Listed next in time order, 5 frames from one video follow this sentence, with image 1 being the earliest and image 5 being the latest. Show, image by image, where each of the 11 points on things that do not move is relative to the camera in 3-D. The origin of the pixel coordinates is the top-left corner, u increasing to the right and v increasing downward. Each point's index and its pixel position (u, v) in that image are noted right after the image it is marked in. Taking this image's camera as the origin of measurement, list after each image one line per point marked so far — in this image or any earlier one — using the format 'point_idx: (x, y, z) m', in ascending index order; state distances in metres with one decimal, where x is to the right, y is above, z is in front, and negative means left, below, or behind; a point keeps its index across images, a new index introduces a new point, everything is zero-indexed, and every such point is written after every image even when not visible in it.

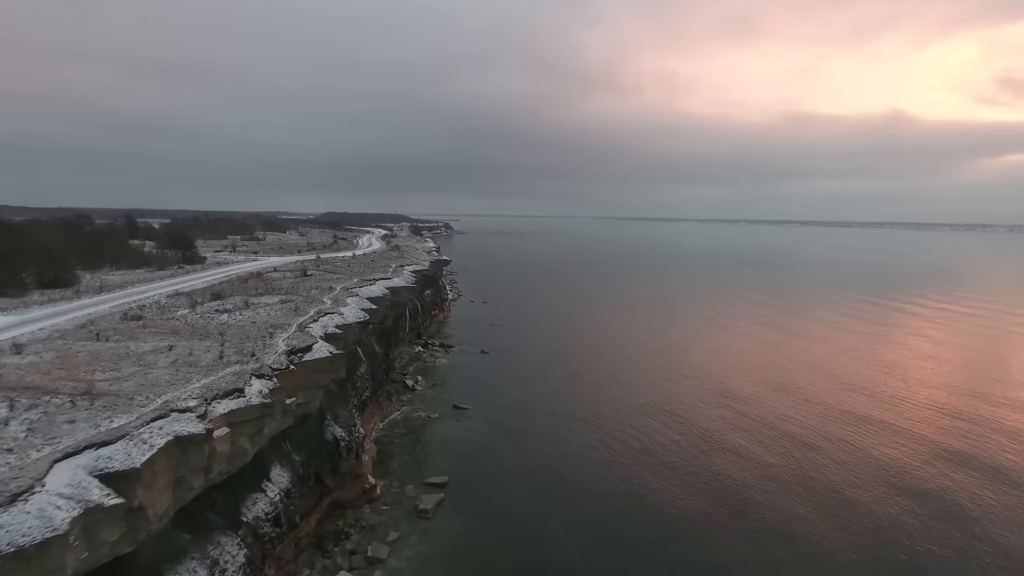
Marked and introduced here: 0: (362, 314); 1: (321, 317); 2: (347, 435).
0: (-5.5, -1.0, +17.4) m
1: (-6.2, -1.0, +15.5) m
2: (-4.6, -4.1, +13.4) m
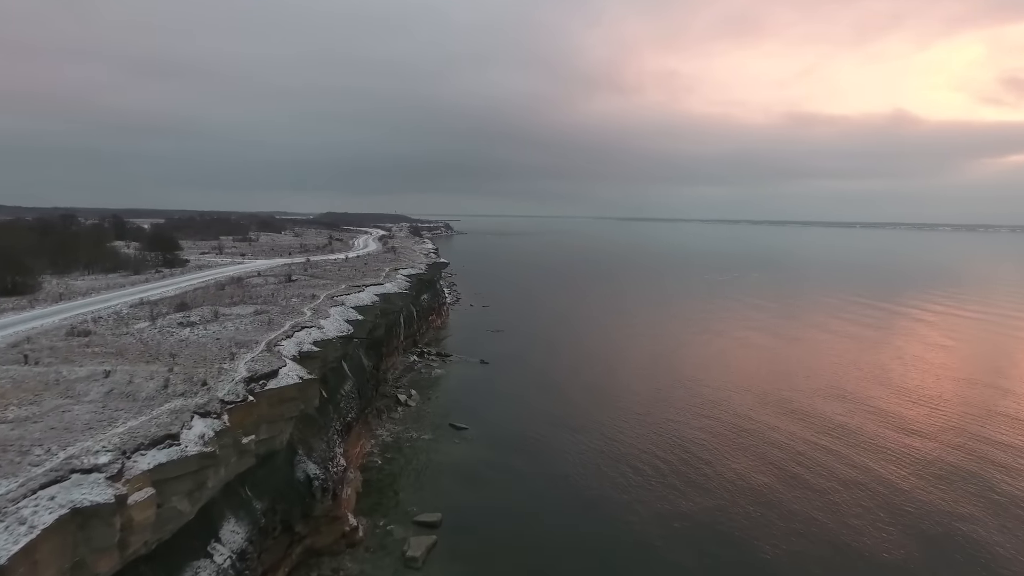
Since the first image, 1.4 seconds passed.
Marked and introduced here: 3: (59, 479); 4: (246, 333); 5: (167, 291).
0: (-5.4, -1.3, +15.5) m
1: (-6.2, -1.3, +13.6) m
2: (-4.6, -4.4, +11.5) m
3: (-5.9, -2.5, +6.2) m
4: (-7.3, -1.2, +13.0) m
5: (-14.0, -0.2, +19.3) m
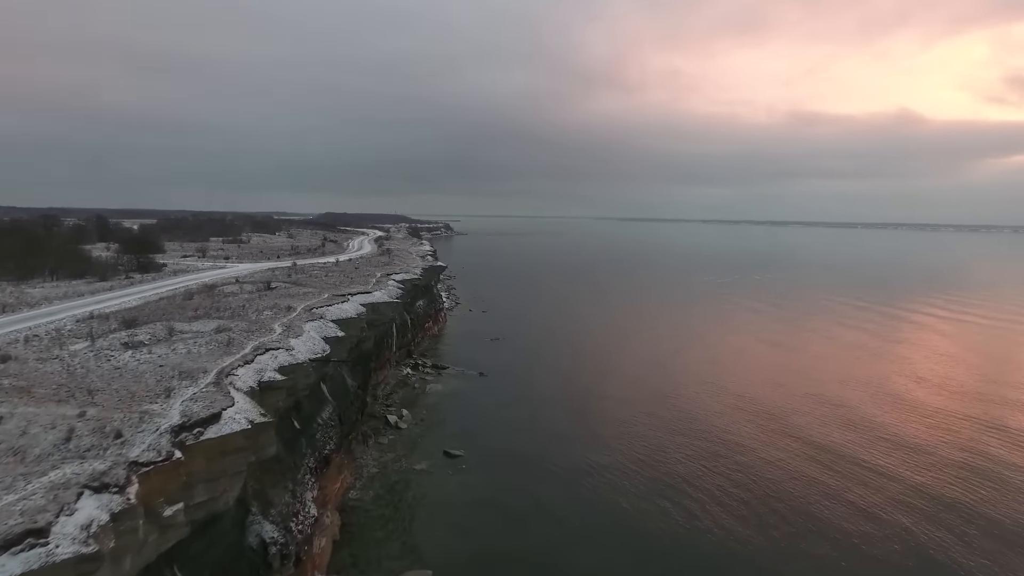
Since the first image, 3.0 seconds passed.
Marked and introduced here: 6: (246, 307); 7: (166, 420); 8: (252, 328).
0: (-5.4, -1.7, +13.4) m
1: (-6.1, -1.6, +11.4) m
2: (-4.5, -4.8, +9.3) m
3: (-5.8, -2.8, +4.0) m
4: (-7.2, -1.6, +10.9) m
5: (-13.9, -0.5, +17.1) m
6: (-9.2, -0.6, +16.4) m
7: (-5.7, -2.2, +7.9) m
8: (-7.4, -1.1, +13.6) m
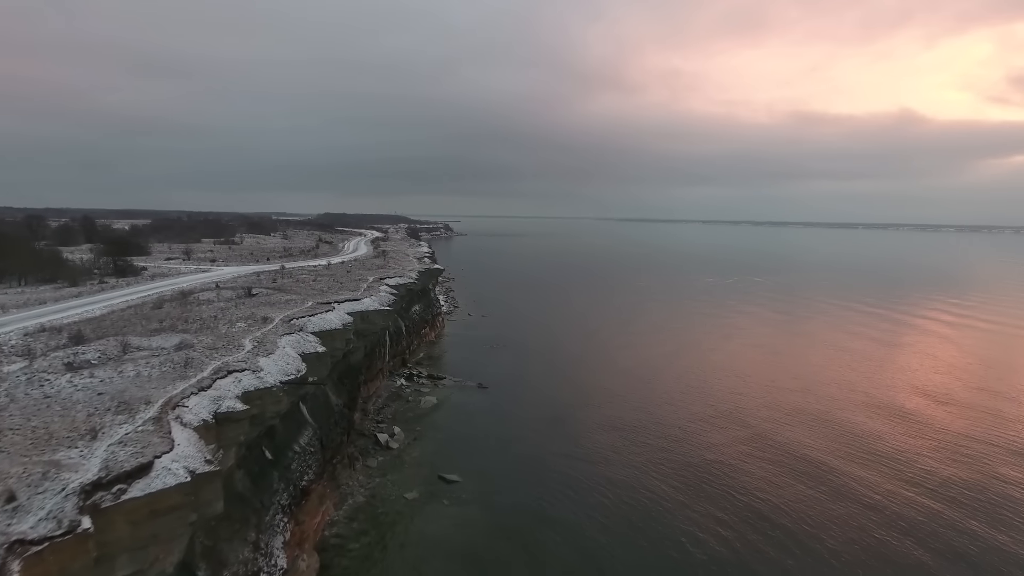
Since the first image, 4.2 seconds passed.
0: (-5.3, -1.9, +11.8) m
1: (-6.0, -1.9, +9.8) m
2: (-4.4, -5.1, +7.7) m
3: (-5.7, -3.1, +2.4) m
4: (-7.2, -1.9, +9.3) m
5: (-13.9, -0.8, +15.5) m
6: (-9.1, -0.9, +14.8) m
7: (-5.7, -2.4, +6.3) m
8: (-7.4, -1.4, +12.0) m
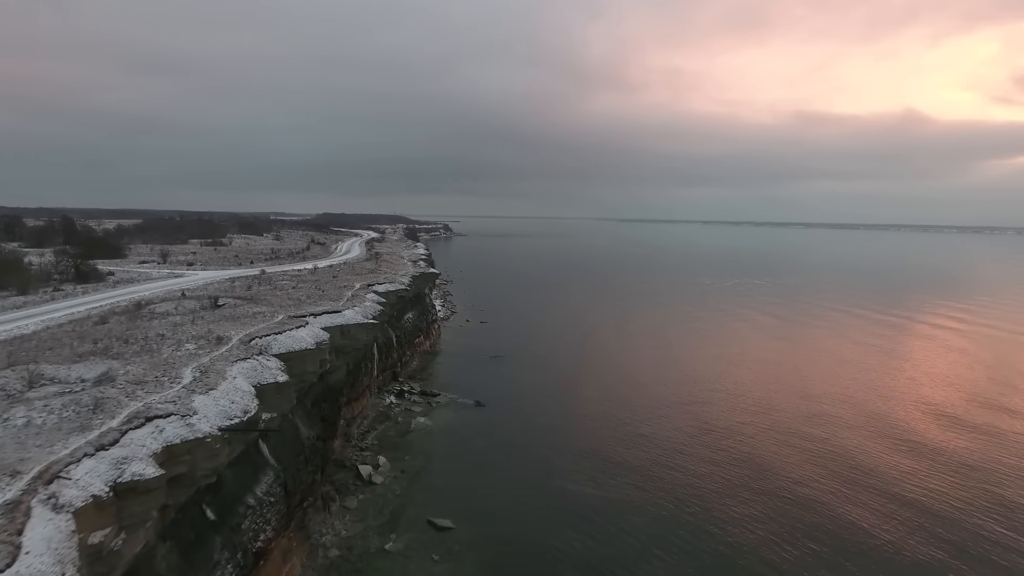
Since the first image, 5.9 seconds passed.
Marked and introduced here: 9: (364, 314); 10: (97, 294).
0: (-5.3, -2.3, +9.5) m
1: (-6.0, -2.2, +7.5) m
2: (-4.4, -5.4, +5.4) m
3: (-5.7, -3.4, +0.2) m
4: (-7.1, -2.2, +7.0) m
5: (-13.8, -1.1, +13.3) m
6: (-9.1, -1.3, +12.5) m
7: (-5.6, -2.8, +4.0) m
8: (-7.3, -1.7, +9.7) m
9: (-5.9, -1.0, +19.4) m
10: (-16.7, -0.2, +19.2) m
